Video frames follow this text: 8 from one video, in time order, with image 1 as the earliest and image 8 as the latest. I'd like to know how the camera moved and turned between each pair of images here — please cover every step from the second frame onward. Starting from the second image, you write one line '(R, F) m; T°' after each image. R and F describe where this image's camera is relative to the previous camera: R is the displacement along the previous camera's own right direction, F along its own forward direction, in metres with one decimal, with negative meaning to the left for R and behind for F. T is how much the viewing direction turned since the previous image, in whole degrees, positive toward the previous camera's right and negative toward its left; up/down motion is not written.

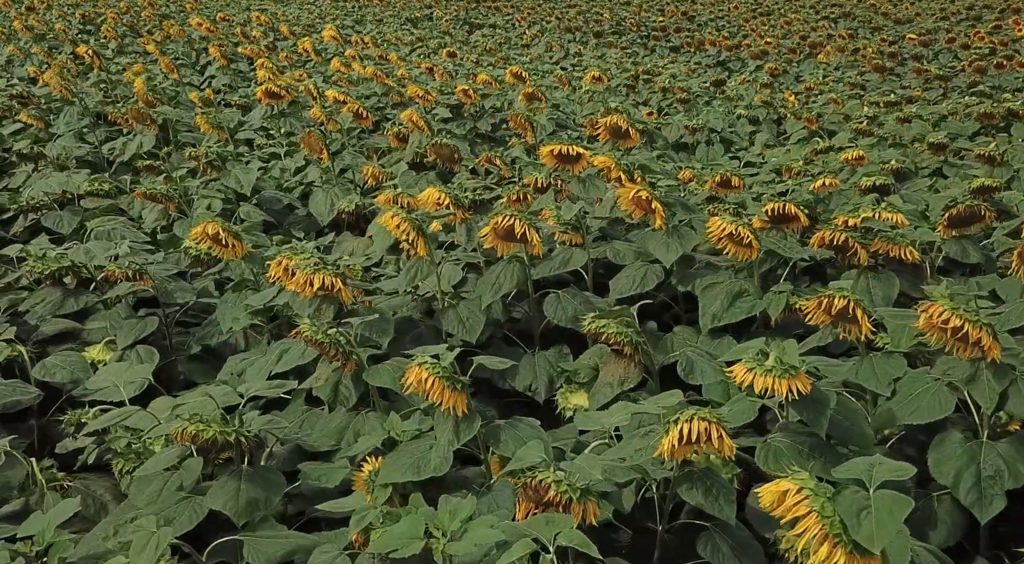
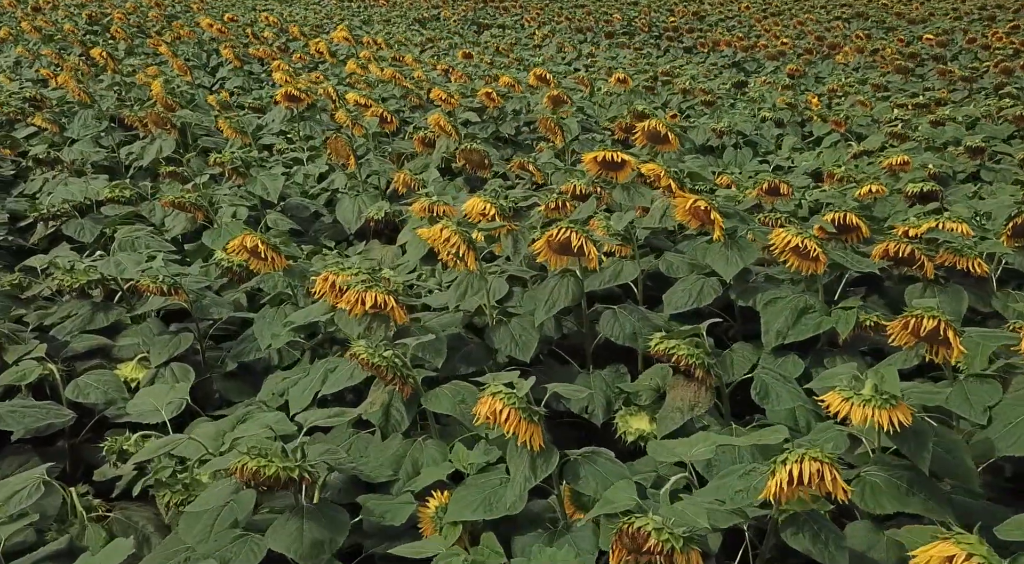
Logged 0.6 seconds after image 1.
(-0.2, +0.2) m; 0°
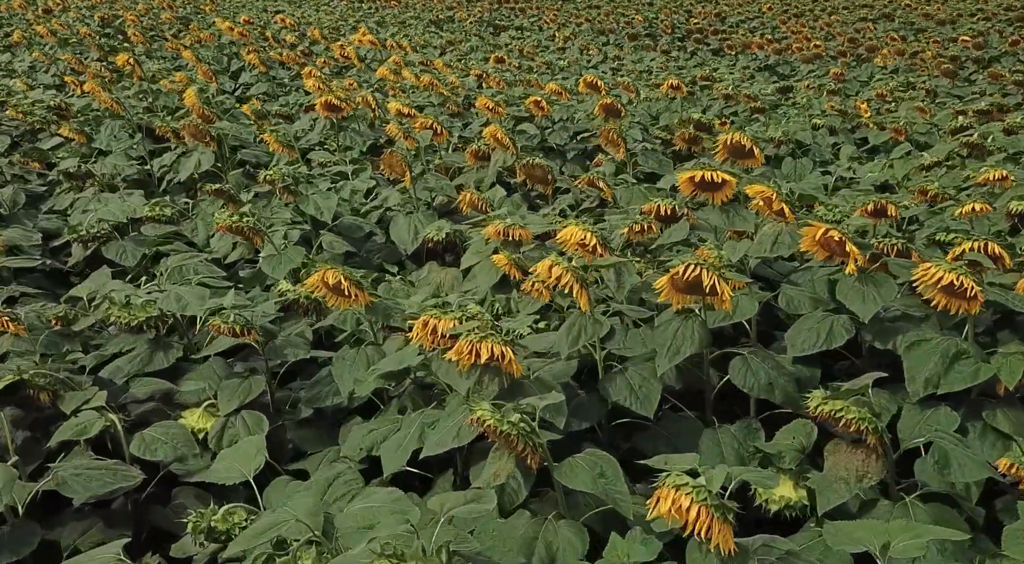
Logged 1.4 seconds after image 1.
(-0.3, +0.4) m; 0°
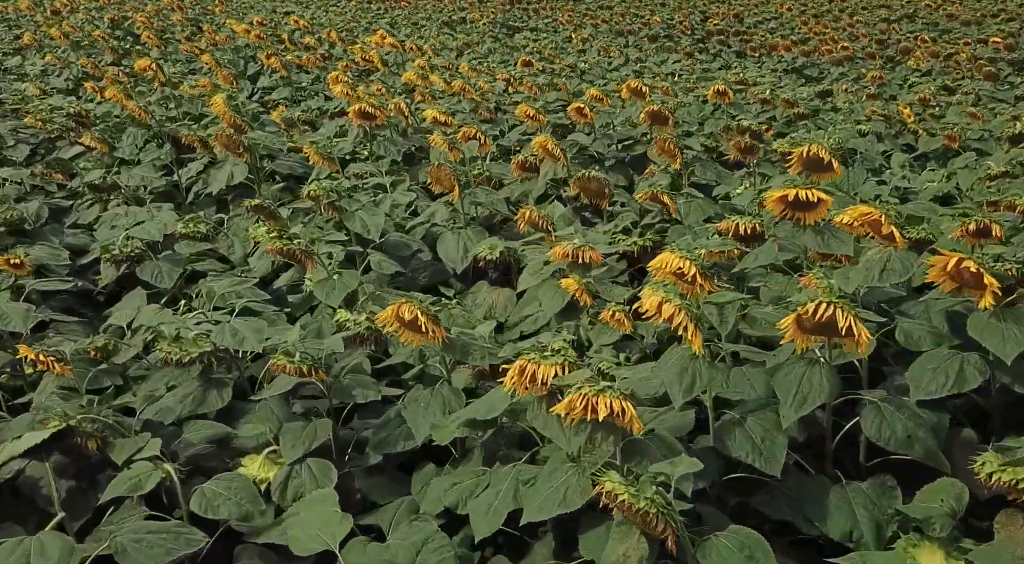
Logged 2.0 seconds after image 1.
(-0.3, +0.4) m; 0°
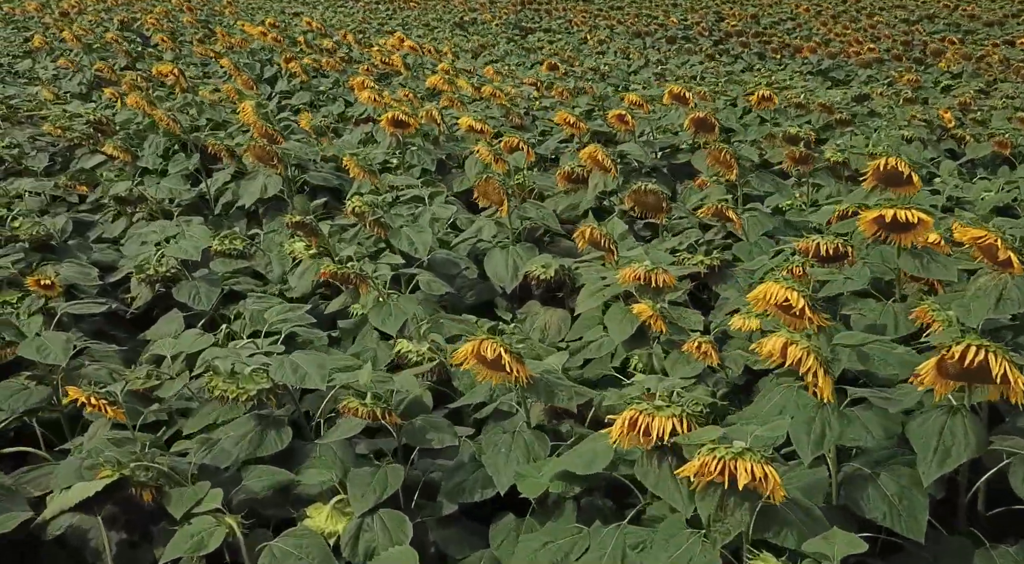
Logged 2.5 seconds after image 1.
(-0.2, +0.3) m; 0°
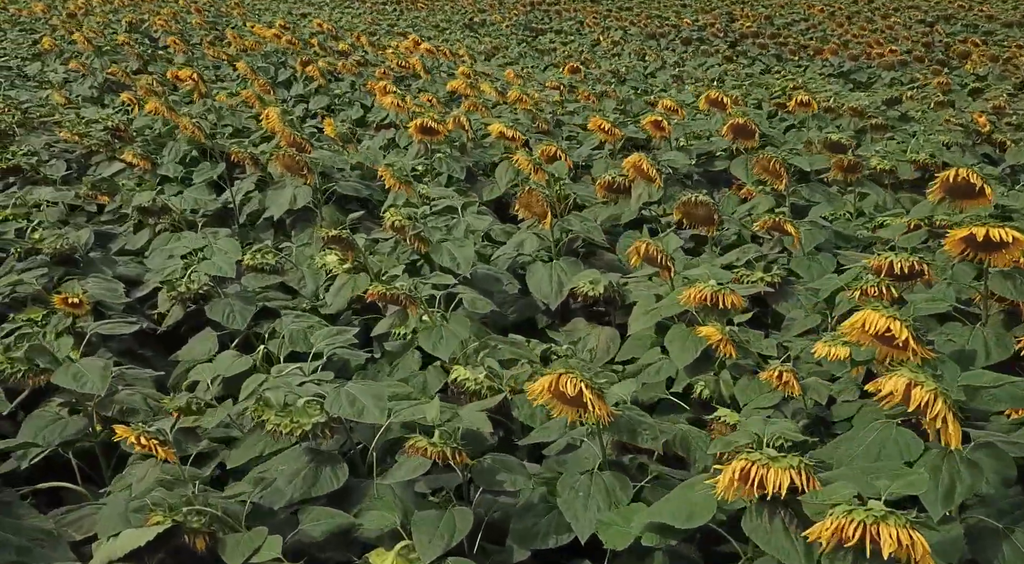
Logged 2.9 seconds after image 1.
(-0.2, +0.2) m; 0°
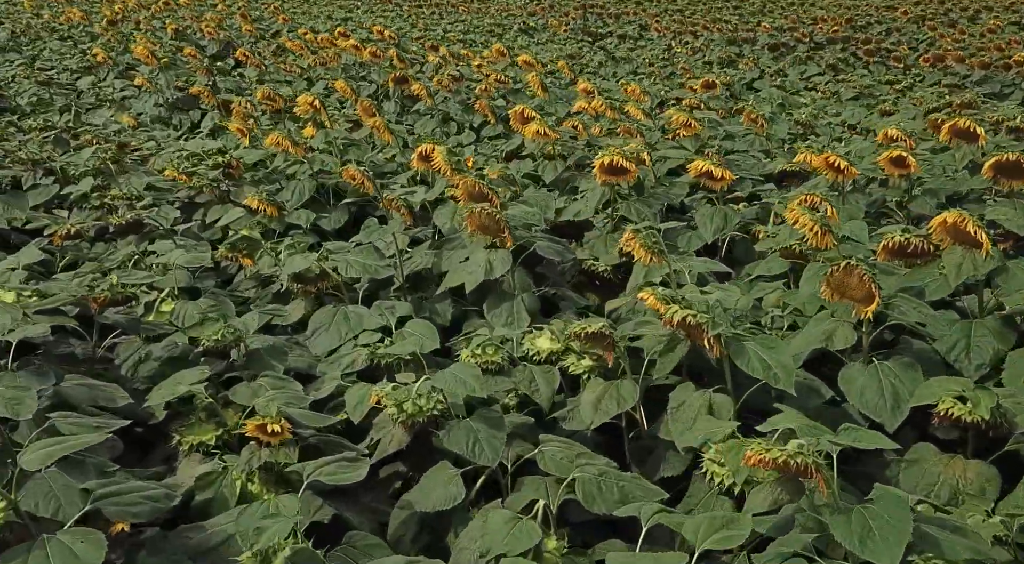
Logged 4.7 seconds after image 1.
(-1.1, +1.4) m; -1°
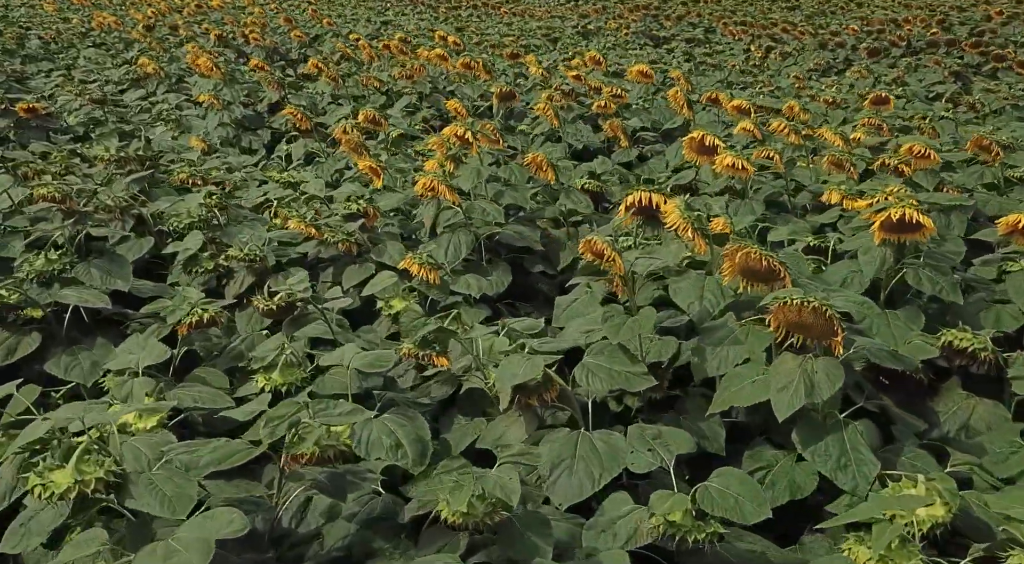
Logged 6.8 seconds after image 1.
(-1.1, +1.7) m; -1°
